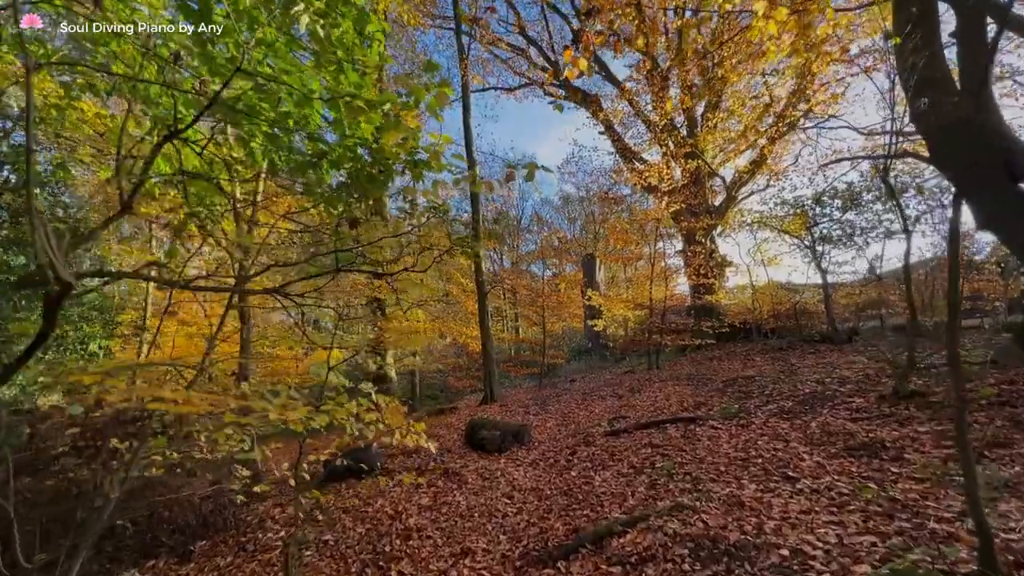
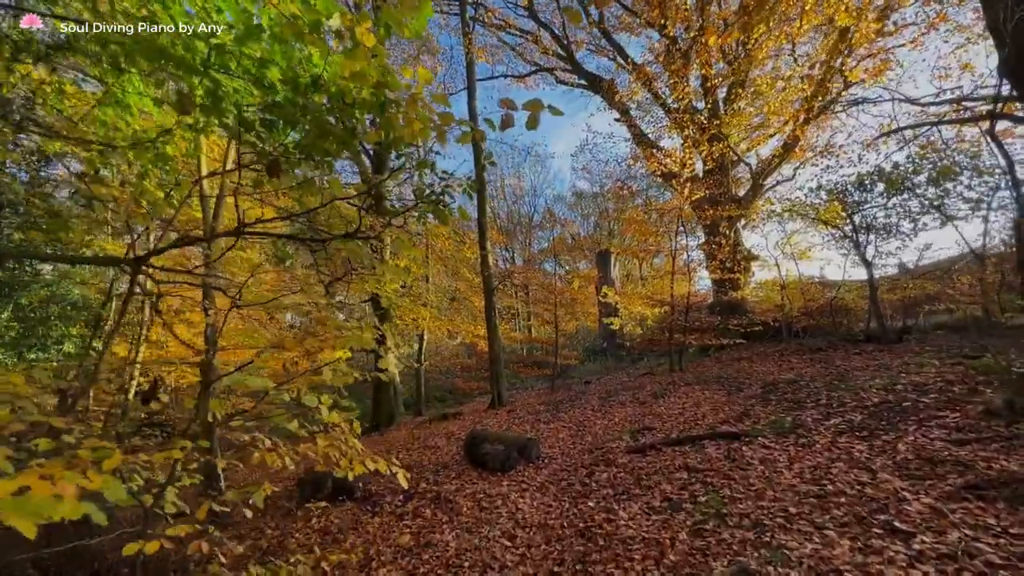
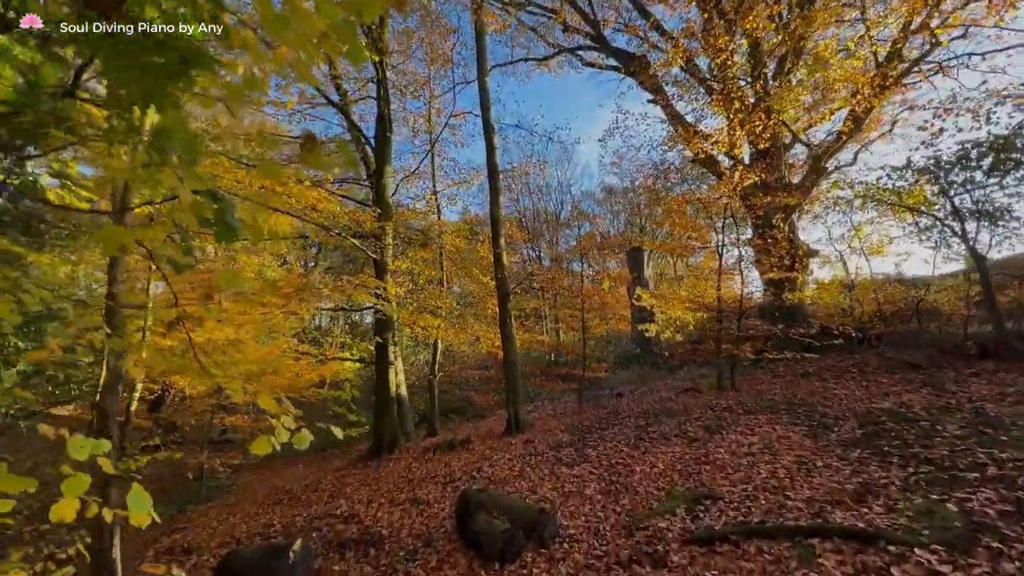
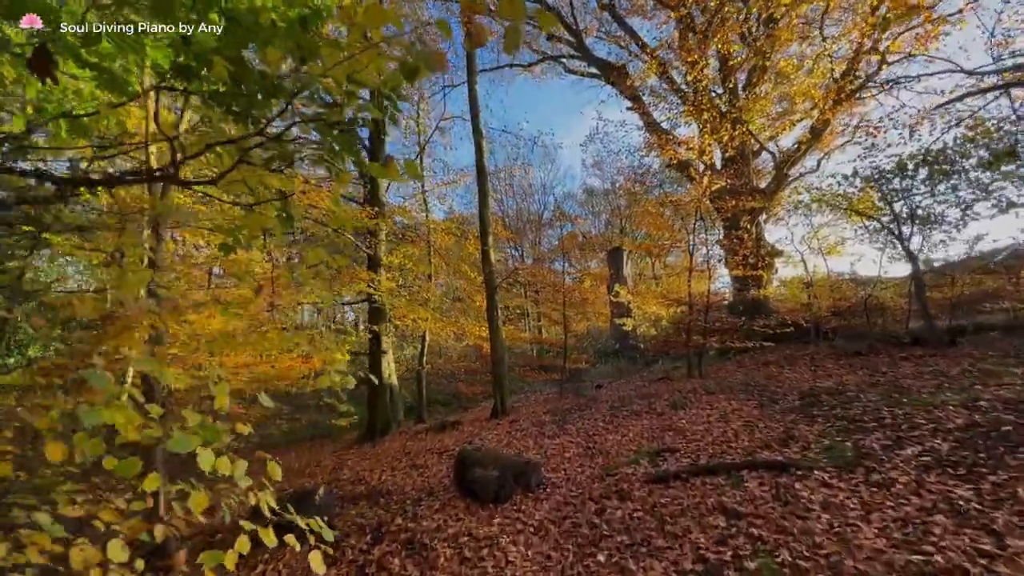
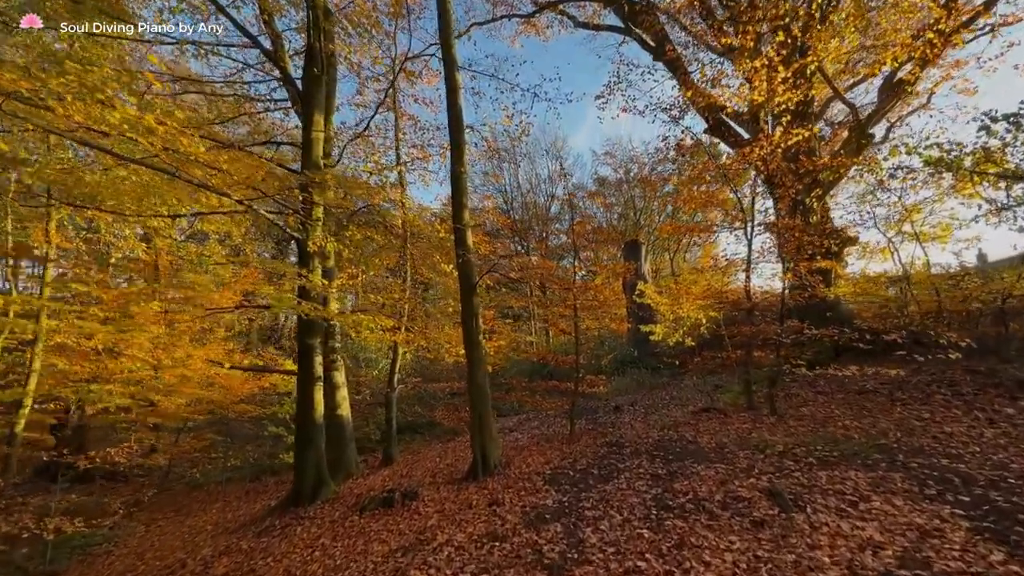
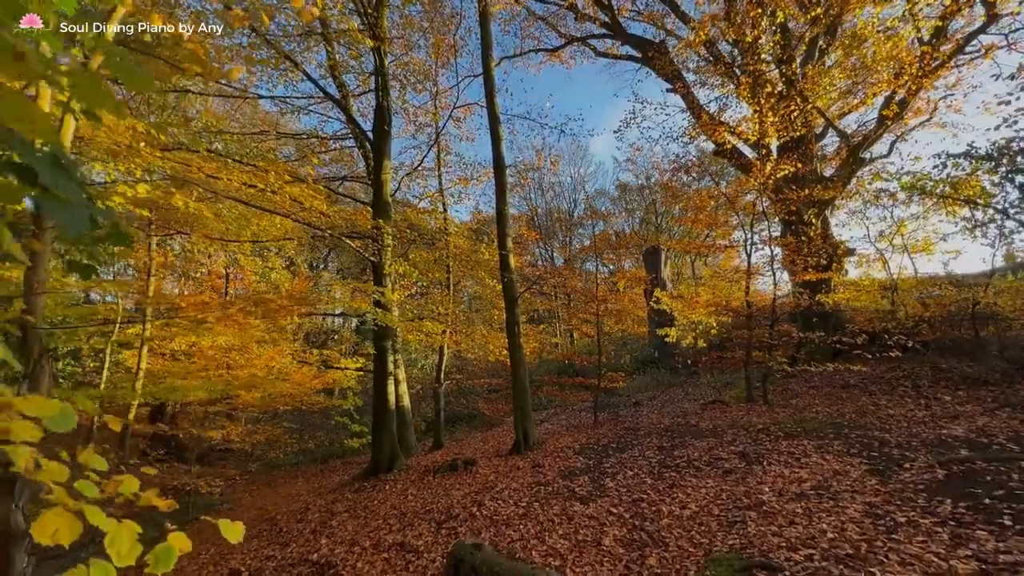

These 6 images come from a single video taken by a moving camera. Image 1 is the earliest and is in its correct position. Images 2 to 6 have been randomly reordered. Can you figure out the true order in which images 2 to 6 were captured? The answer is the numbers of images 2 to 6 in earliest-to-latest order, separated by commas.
2, 4, 3, 6, 5
